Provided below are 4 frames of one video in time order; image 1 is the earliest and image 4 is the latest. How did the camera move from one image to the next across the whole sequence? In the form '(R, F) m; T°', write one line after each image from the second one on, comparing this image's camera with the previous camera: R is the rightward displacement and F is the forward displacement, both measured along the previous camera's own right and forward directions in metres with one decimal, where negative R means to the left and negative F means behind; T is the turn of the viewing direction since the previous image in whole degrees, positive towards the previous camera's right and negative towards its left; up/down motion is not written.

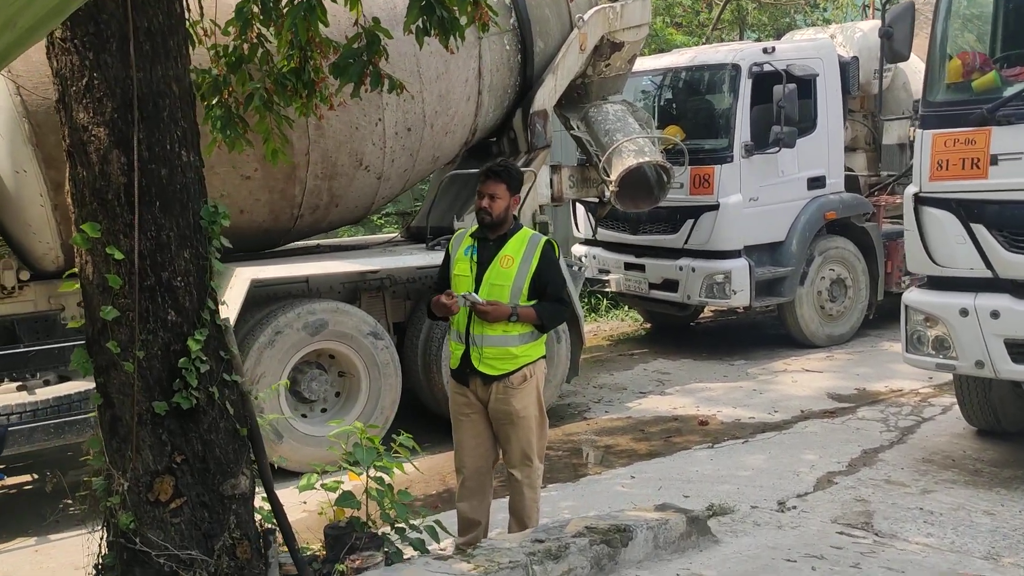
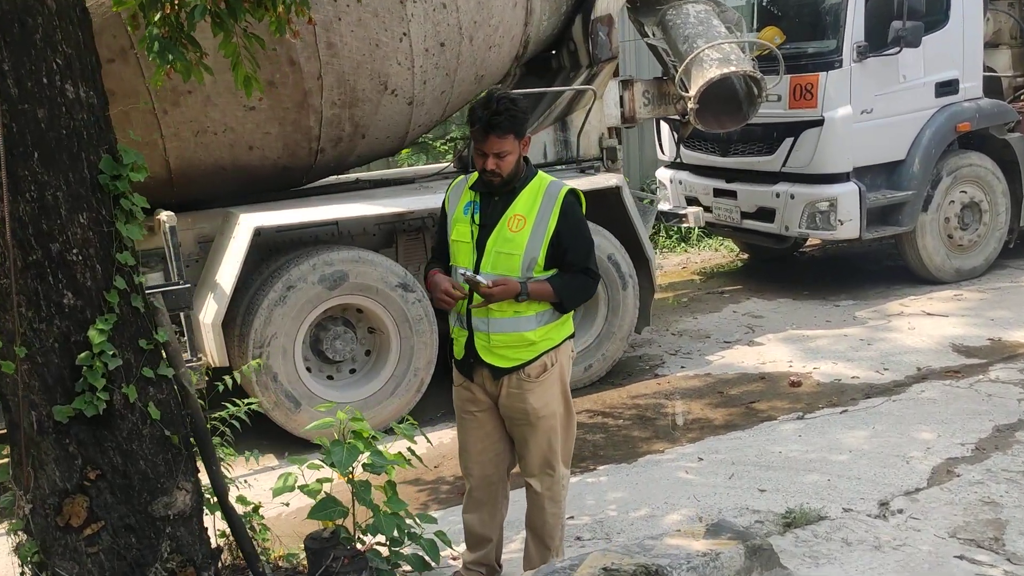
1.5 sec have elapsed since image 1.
(+0.3, +0.8) m; -7°
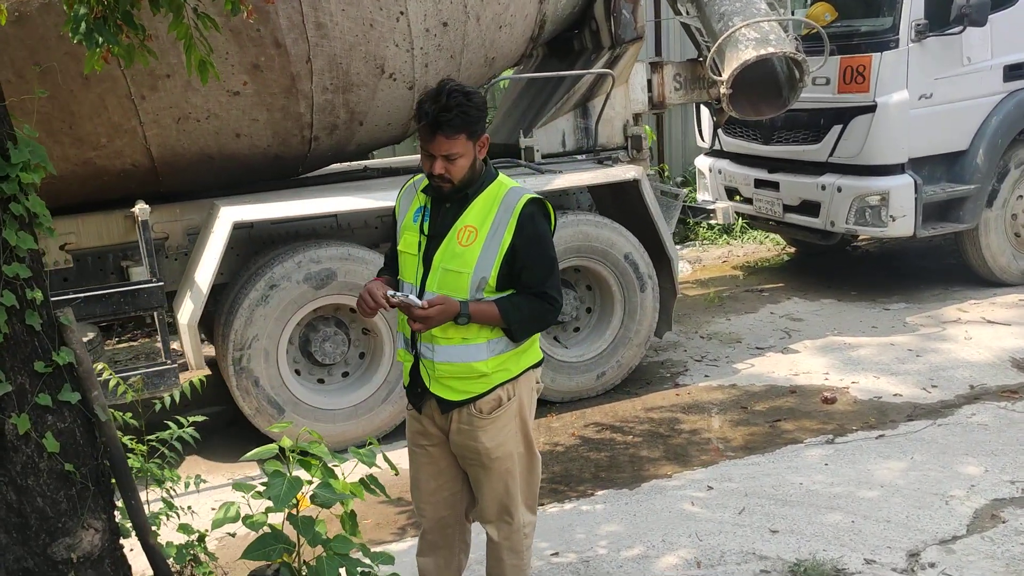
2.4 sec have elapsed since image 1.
(+0.3, +0.4) m; -4°
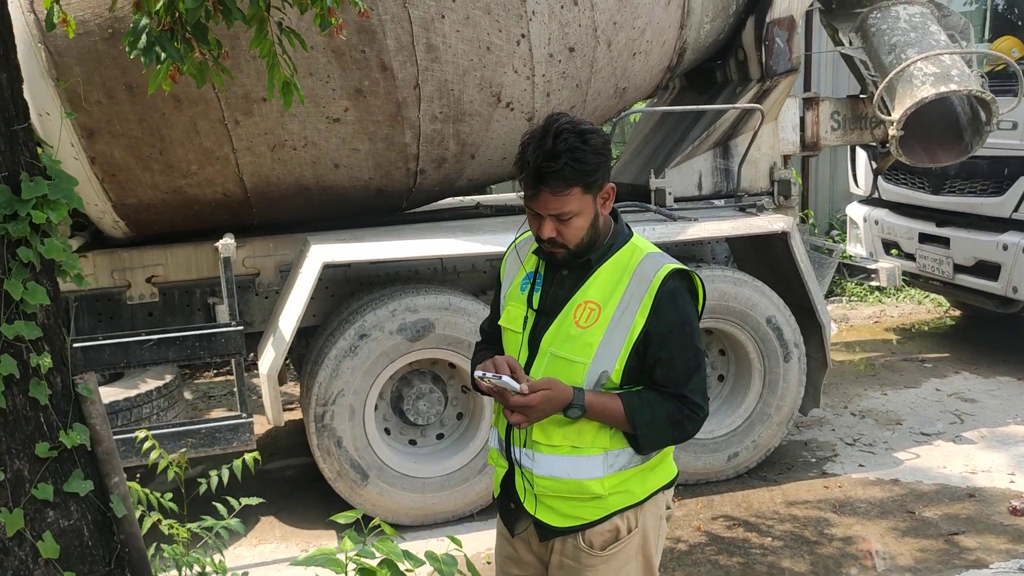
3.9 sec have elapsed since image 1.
(0.0, +0.5) m; -8°
